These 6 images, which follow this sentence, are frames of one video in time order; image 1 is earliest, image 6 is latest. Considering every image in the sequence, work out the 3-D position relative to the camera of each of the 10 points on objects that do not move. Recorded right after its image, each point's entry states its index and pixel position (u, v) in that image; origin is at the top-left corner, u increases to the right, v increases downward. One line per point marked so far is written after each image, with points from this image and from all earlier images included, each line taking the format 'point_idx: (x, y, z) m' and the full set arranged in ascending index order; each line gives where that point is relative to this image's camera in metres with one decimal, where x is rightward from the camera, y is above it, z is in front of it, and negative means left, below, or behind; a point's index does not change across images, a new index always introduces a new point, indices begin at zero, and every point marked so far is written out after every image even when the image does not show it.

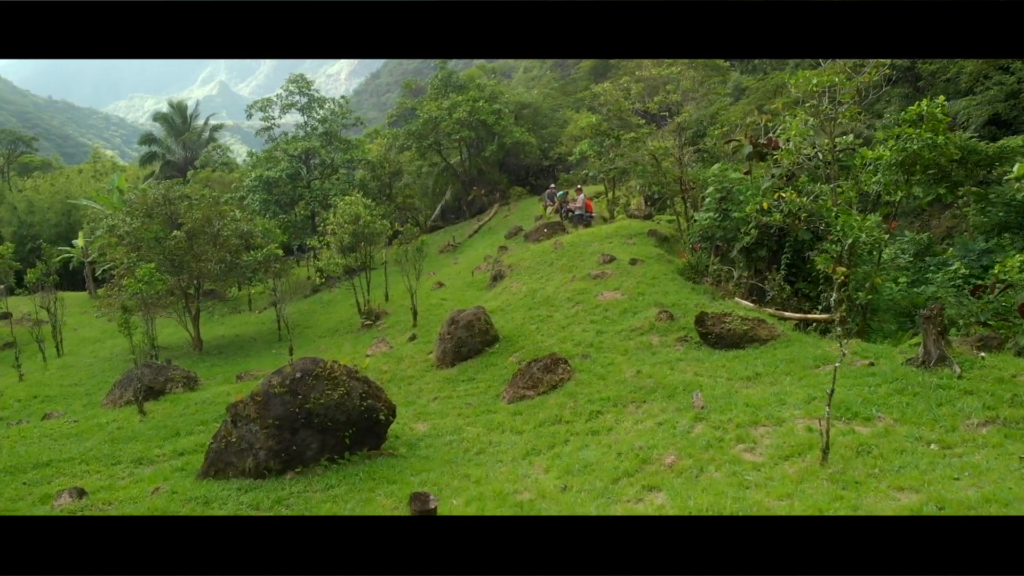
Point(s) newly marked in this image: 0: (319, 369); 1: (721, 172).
0: (-4.8, -2.0, +7.2) m
1: (+8.7, +4.8, +12.1) m
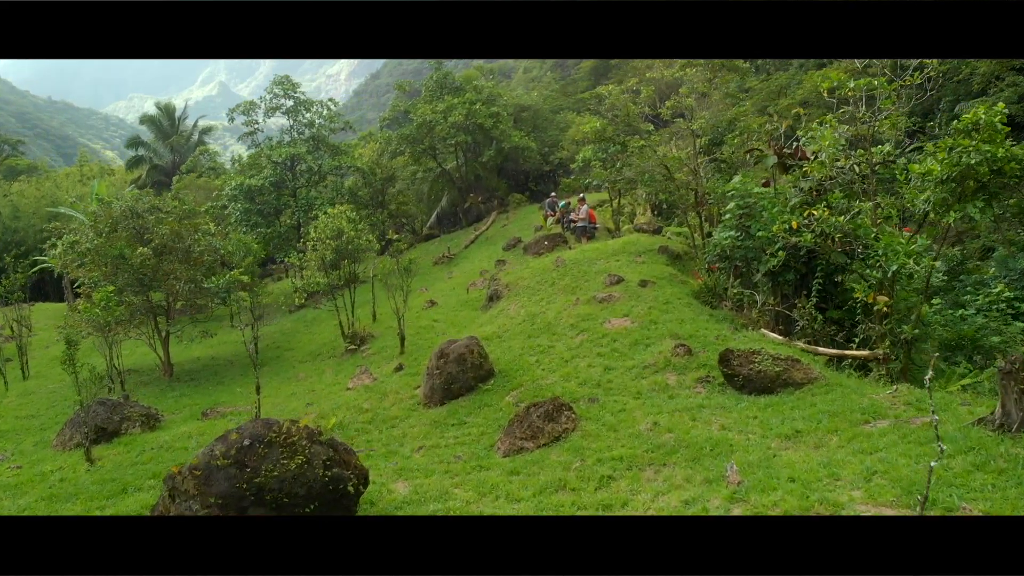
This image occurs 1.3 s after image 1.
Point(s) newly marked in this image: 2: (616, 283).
0: (-4.9, -3.0, +6.0) m
1: (+8.6, +3.8, +10.9) m
2: (+4.2, +0.2, +12.0) m
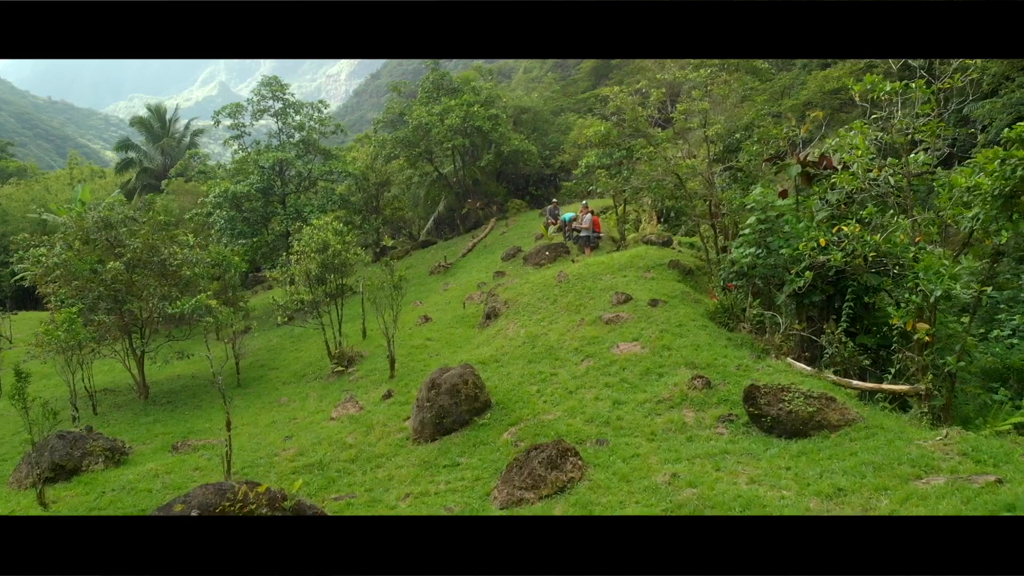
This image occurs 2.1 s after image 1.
0: (-5.0, -3.7, +5.1) m
1: (+8.6, +3.1, +10.0) m
2: (+4.2, -0.5, +11.1) m
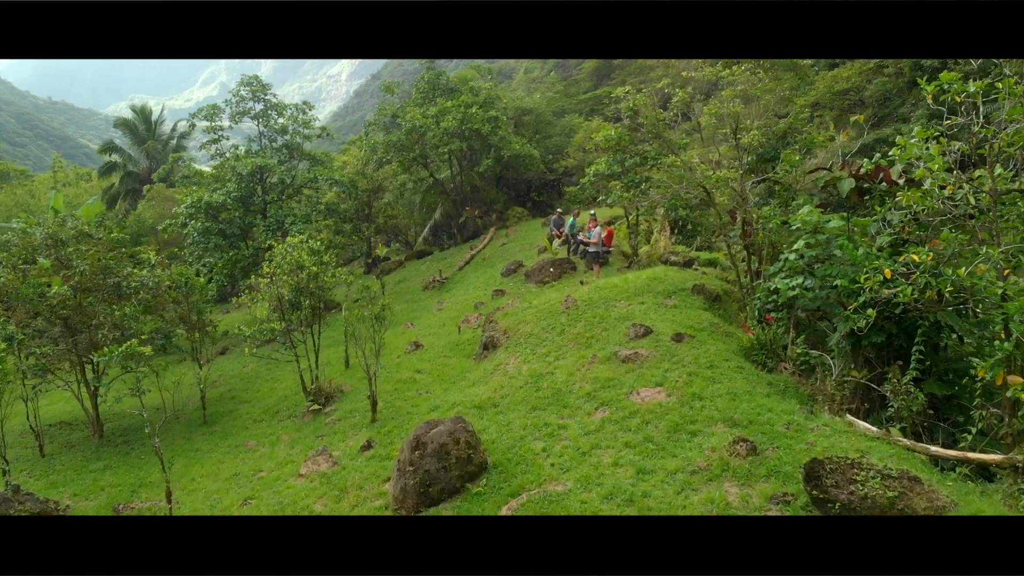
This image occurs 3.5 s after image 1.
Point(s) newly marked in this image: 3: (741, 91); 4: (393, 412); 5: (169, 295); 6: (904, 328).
0: (-4.9, -4.7, +3.6) m
1: (+8.6, +2.1, +8.4) m
2: (+4.2, -1.5, +9.5) m
3: (+7.7, +6.6, +9.8) m
4: (-4.0, -4.2, +9.9) m
5: (-14.5, -0.3, +12.4) m
6: (+10.6, -1.1, +7.9) m
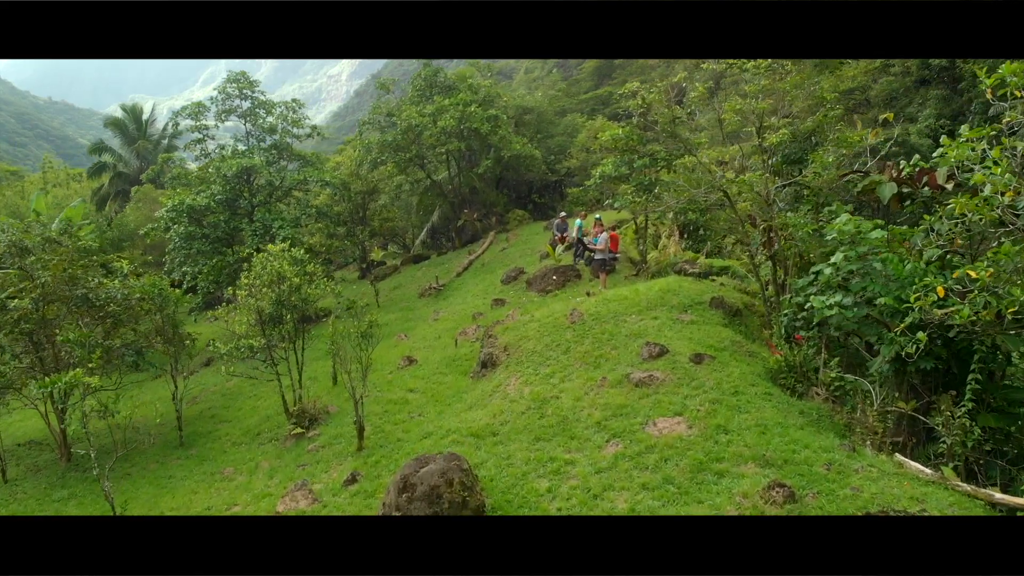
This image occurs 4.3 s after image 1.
0: (-4.9, -5.2, +2.7) m
1: (+8.6, +1.6, +7.5) m
2: (+4.3, -2.0, +8.6) m
3: (+7.7, +6.2, +8.9) m
4: (-4.0, -4.6, +9.0) m
5: (-14.5, -0.7, +11.5) m
6: (+10.6, -1.5, +7.0) m
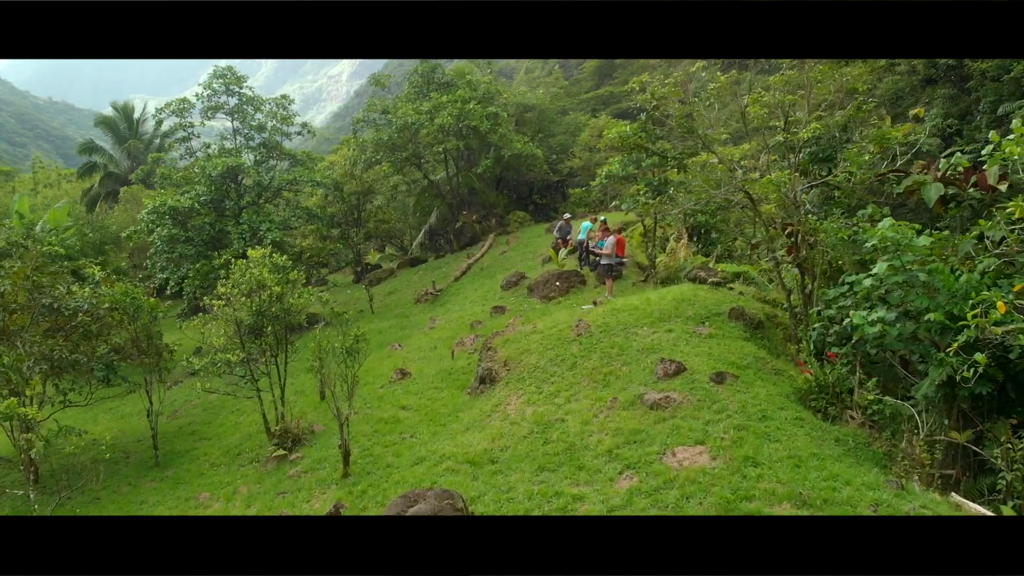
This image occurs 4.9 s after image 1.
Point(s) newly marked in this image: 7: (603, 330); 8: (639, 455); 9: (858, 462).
0: (-4.9, -5.4, +1.9) m
1: (+8.7, +1.4, +6.7) m
2: (+4.3, -2.3, +7.8) m
3: (+7.7, +5.9, +8.1) m
4: (-4.0, -4.9, +8.2) m
5: (-14.4, -1.0, +10.7) m
6: (+10.6, -1.8, +6.2) m
7: (+3.0, -1.3, +9.4) m
8: (+2.9, -3.8, +6.7) m
9: (+7.5, -3.7, +6.4) m
